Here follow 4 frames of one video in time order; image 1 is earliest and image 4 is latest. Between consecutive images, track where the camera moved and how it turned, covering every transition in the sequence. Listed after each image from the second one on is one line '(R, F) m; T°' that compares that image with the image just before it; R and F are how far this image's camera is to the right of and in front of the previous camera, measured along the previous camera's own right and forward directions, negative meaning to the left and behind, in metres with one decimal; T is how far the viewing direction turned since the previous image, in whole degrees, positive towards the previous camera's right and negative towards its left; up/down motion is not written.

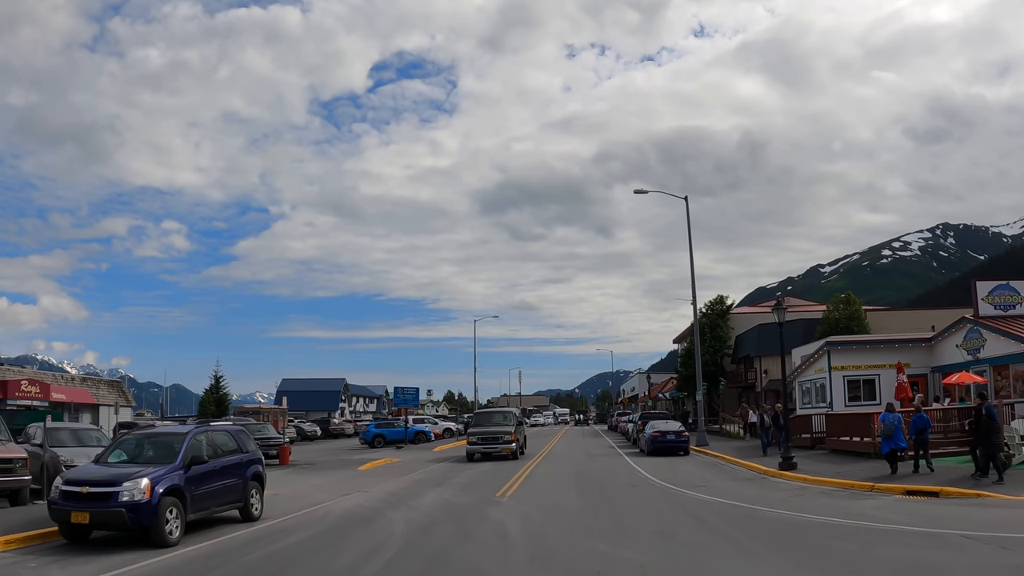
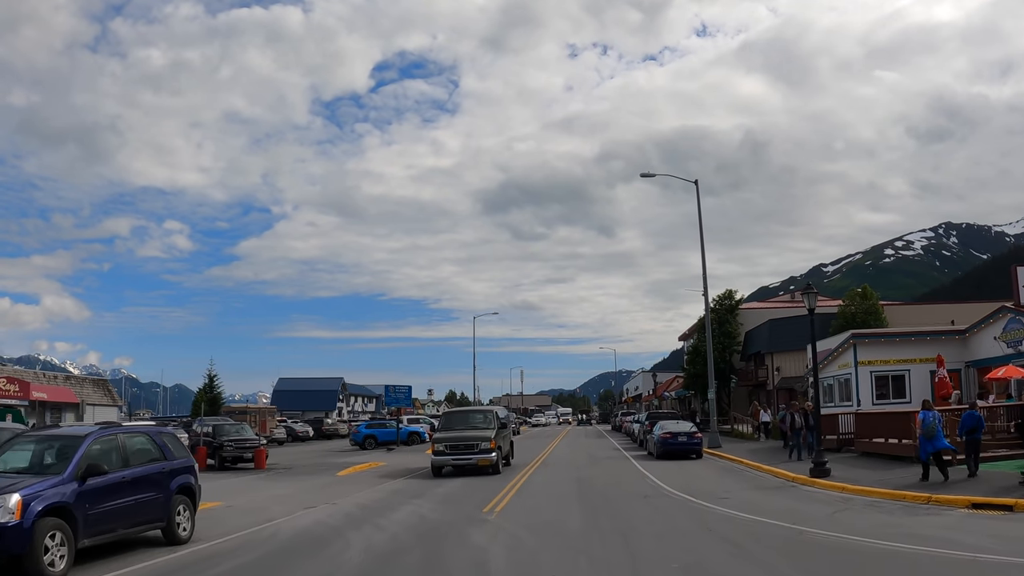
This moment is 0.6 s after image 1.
(+0.2, +2.7) m; 0°
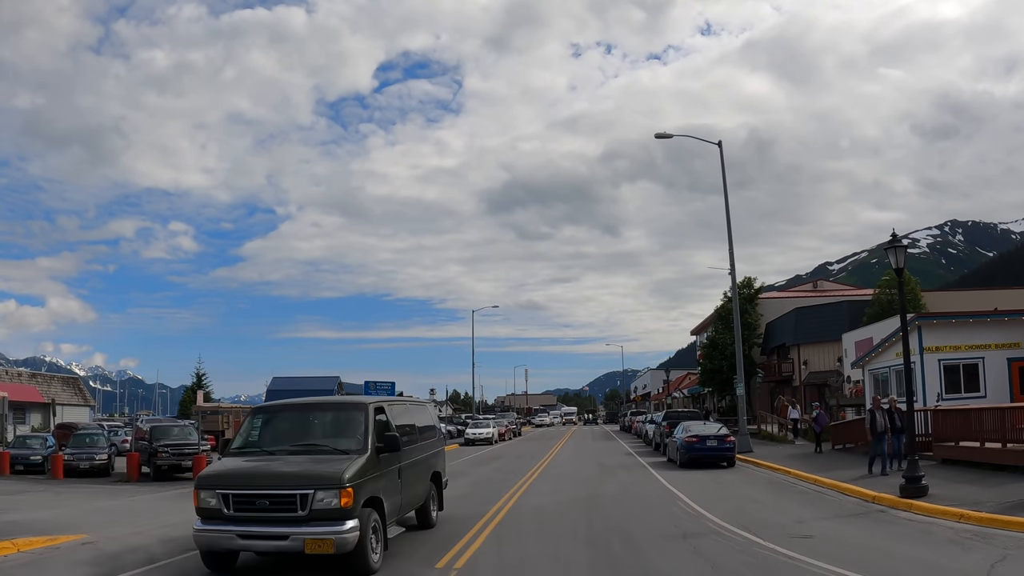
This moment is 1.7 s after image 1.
(+0.4, +5.1) m; 0°
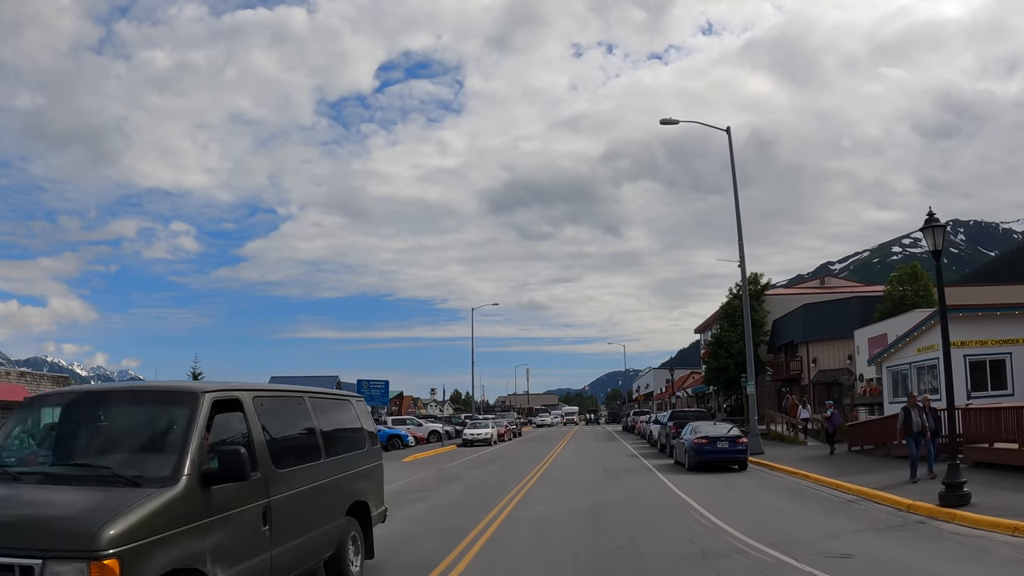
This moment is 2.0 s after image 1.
(+0.1, +1.5) m; 0°
